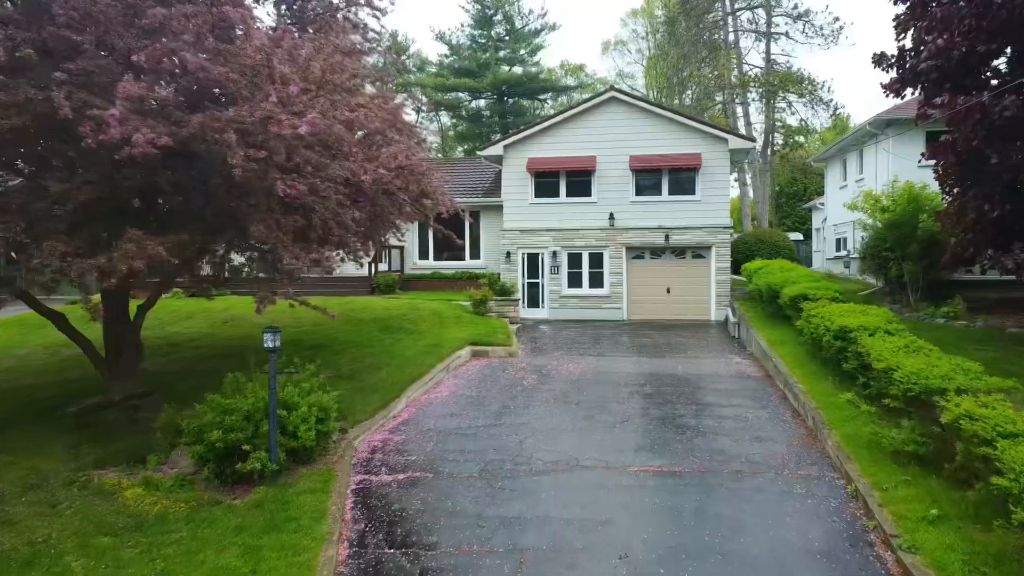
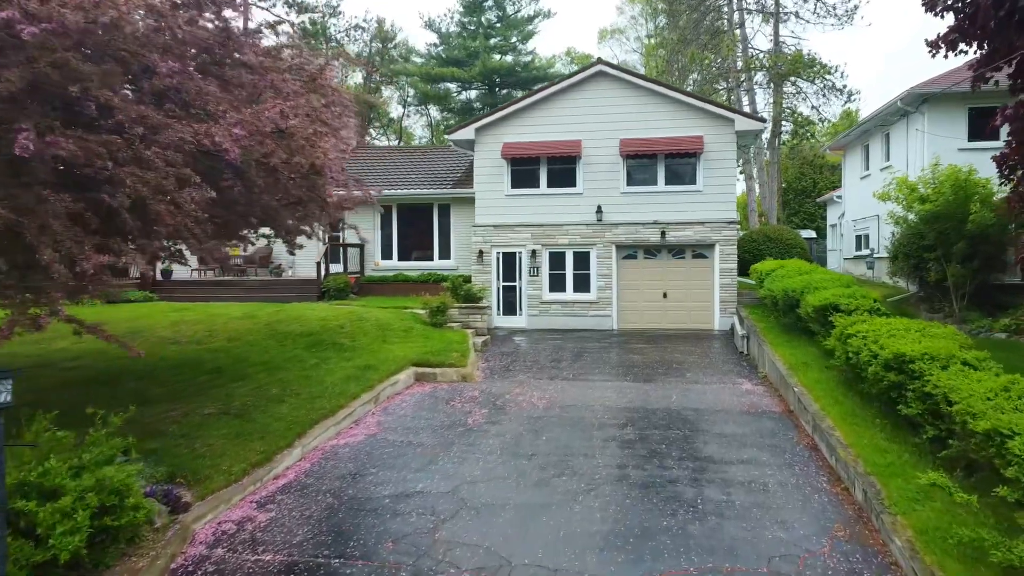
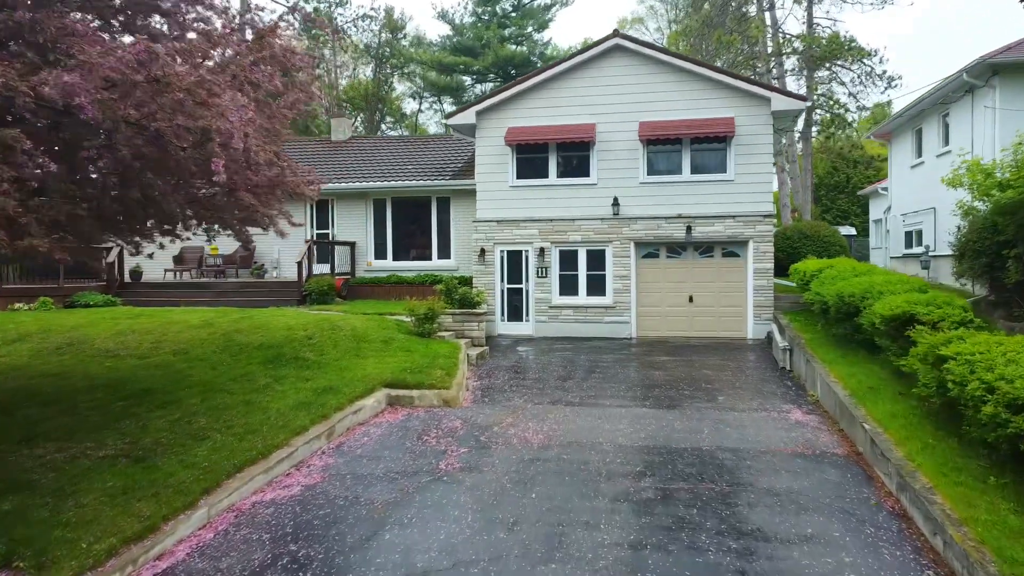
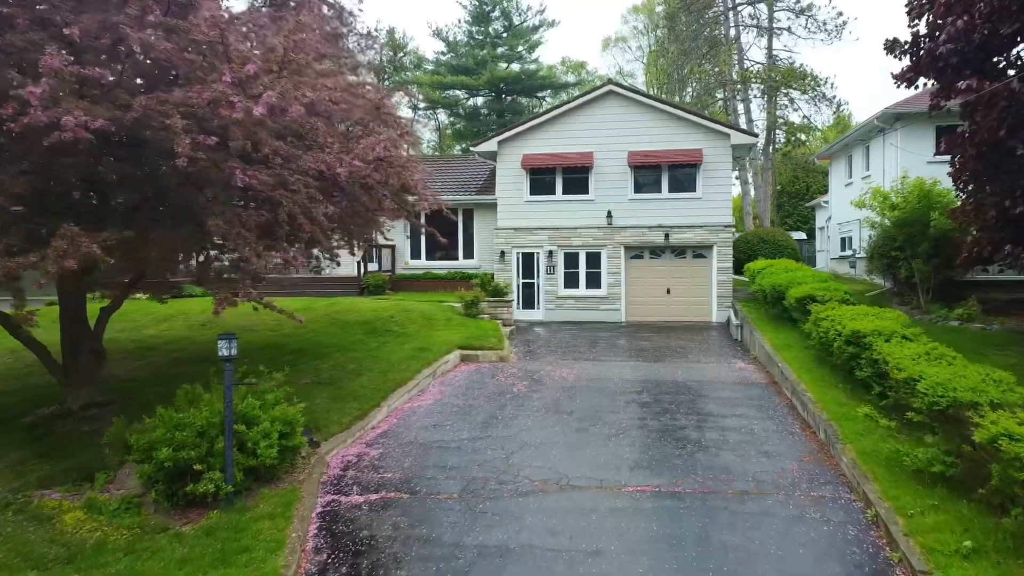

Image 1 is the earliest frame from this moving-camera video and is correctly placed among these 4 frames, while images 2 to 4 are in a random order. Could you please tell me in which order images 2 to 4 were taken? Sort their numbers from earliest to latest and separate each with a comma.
4, 2, 3
